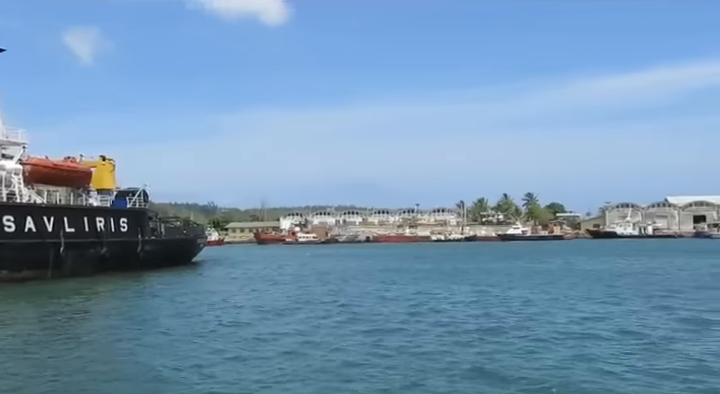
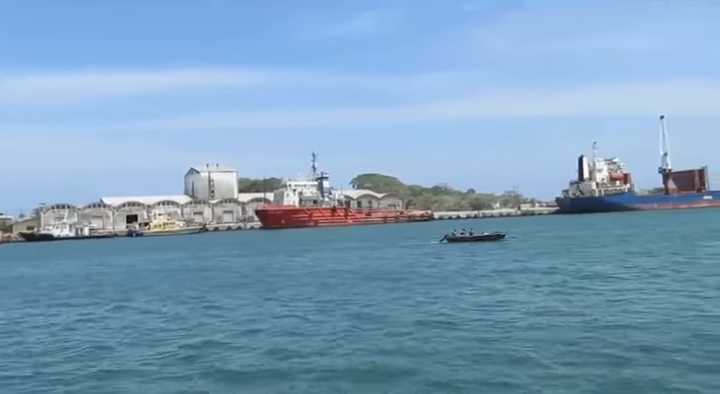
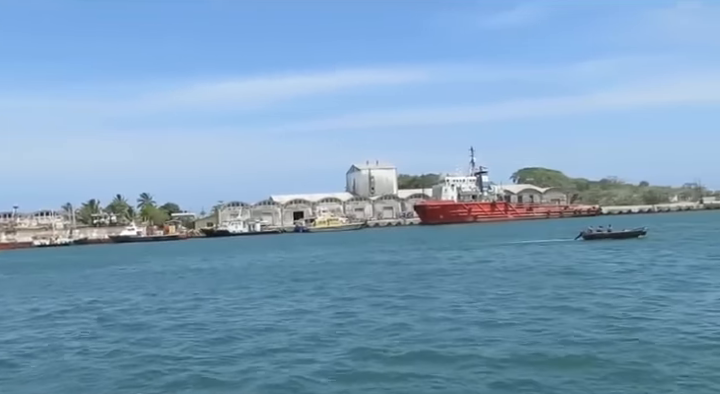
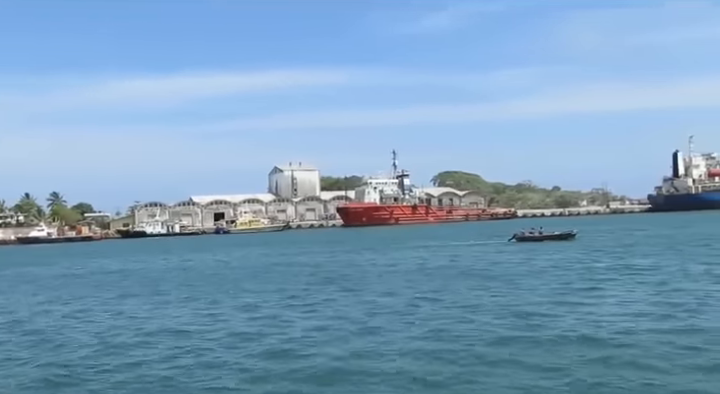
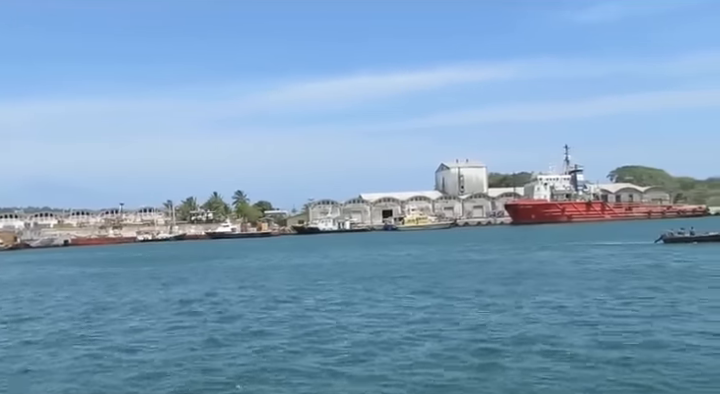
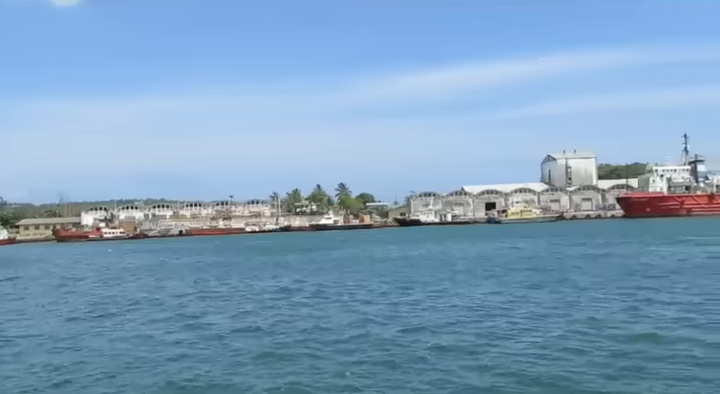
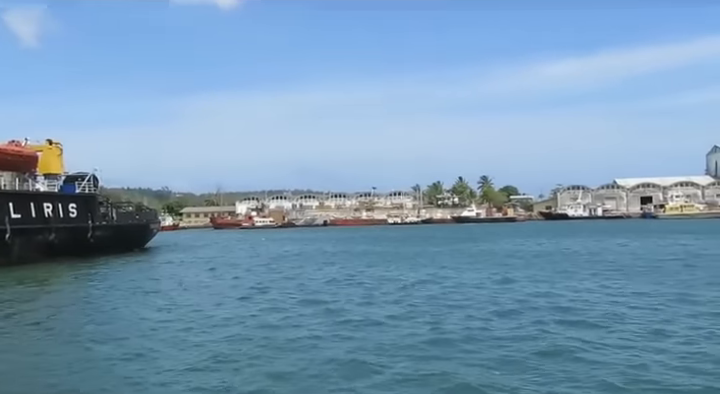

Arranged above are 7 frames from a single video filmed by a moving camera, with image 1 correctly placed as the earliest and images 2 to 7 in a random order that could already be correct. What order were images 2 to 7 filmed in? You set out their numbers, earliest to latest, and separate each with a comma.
7, 6, 5, 3, 4, 2
